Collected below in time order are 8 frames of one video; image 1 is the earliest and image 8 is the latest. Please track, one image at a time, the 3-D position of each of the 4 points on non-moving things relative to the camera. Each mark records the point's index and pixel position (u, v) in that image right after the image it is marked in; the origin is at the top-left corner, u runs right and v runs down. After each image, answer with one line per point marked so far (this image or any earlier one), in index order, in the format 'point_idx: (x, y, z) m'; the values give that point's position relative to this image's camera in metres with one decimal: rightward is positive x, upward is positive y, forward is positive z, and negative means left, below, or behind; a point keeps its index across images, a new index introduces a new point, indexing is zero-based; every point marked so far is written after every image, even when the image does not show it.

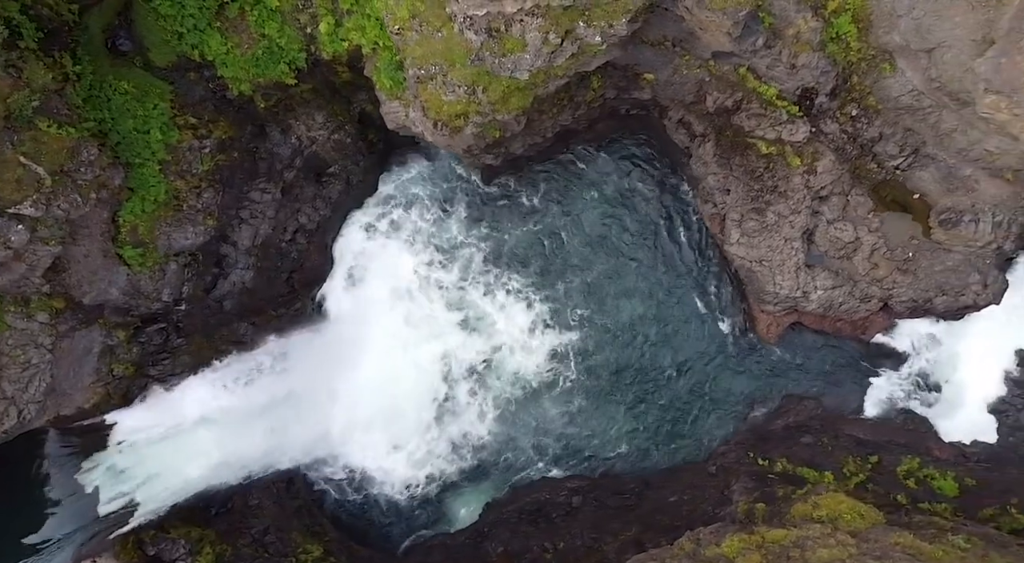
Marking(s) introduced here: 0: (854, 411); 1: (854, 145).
0: (+7.0, -2.6, +13.2) m
1: (+6.2, +2.5, +11.7) m
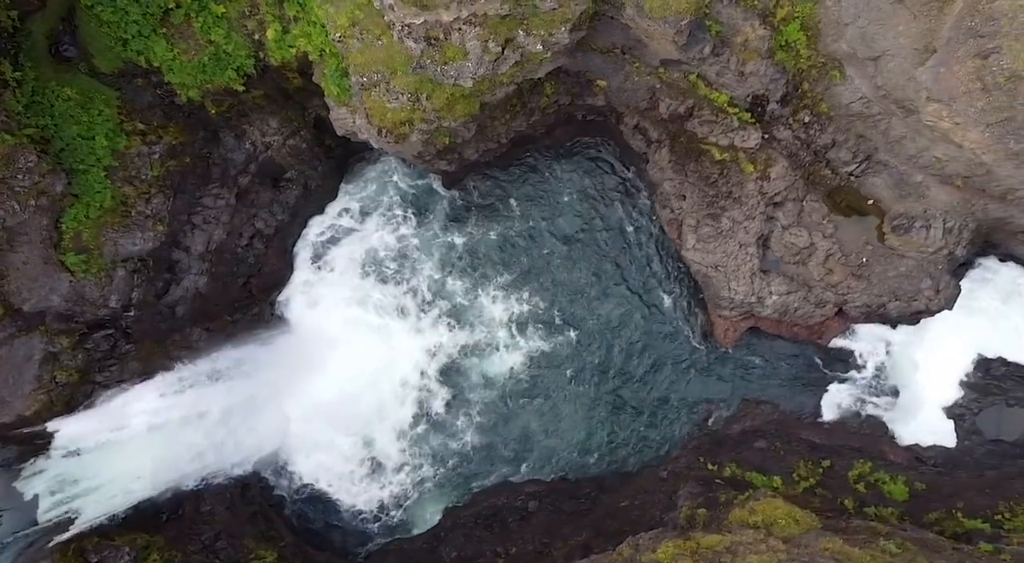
0: (+6.1, -2.7, +13.3) m
1: (+5.4, +2.4, +11.8) m
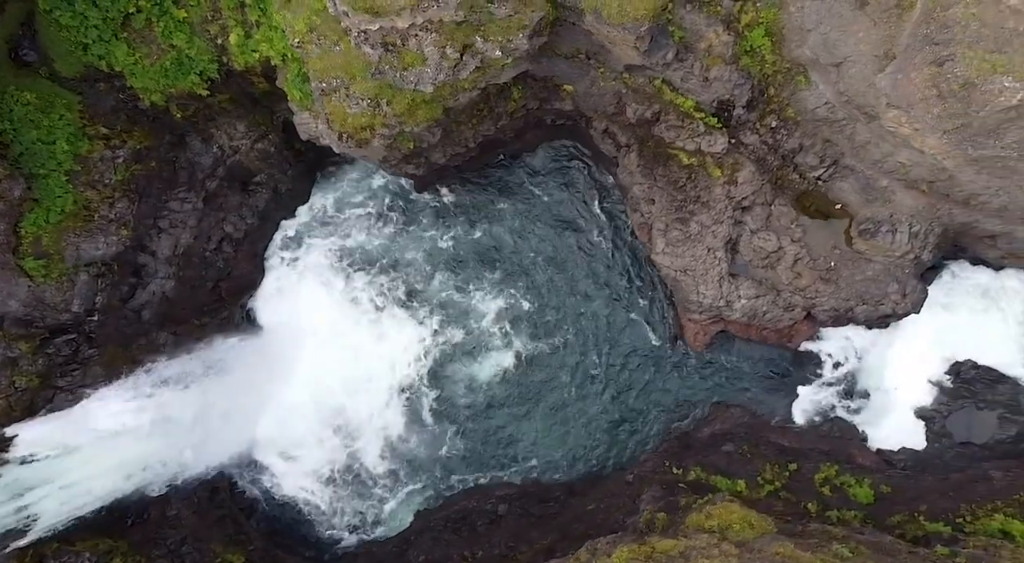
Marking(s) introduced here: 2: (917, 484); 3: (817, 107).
0: (+5.6, -2.8, +13.4) m
1: (+4.8, +2.3, +11.9) m
2: (+7.3, -3.7, +11.9) m
3: (+5.2, +3.0, +11.1) m
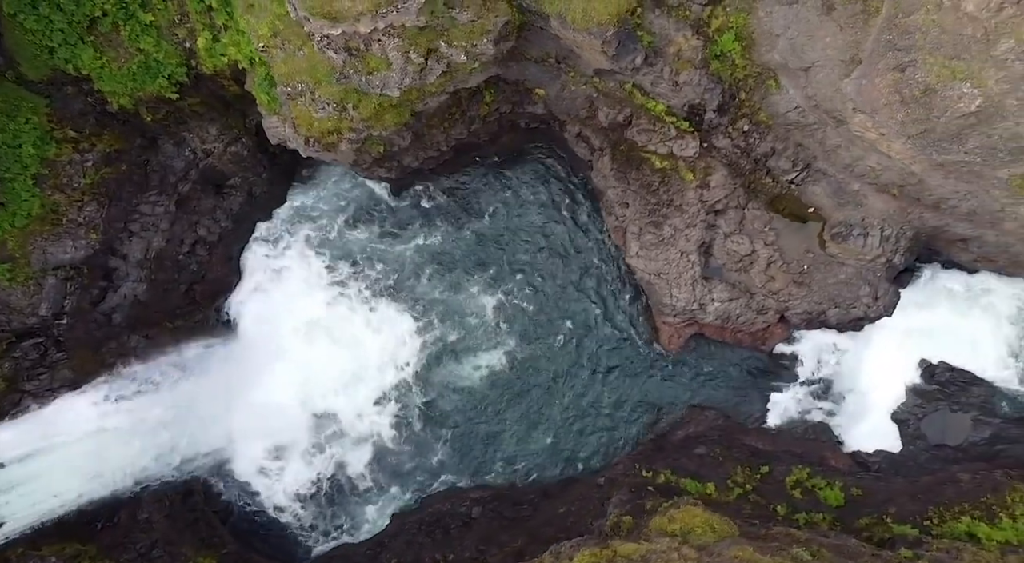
0: (+5.0, -2.9, +13.4) m
1: (+4.3, +2.2, +11.9) m
2: (+6.8, -3.7, +11.9) m
3: (+4.7, +2.9, +11.1) m
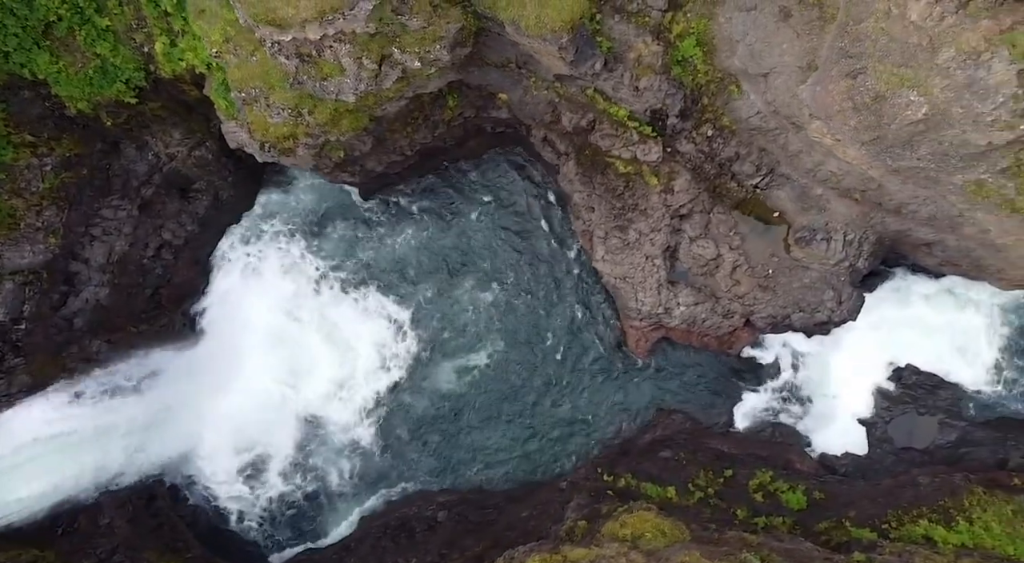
0: (+4.4, -3.0, +13.5) m
1: (+3.7, +2.2, +12.0) m
2: (+6.2, -3.8, +12.0) m
3: (+4.1, +2.8, +11.2) m
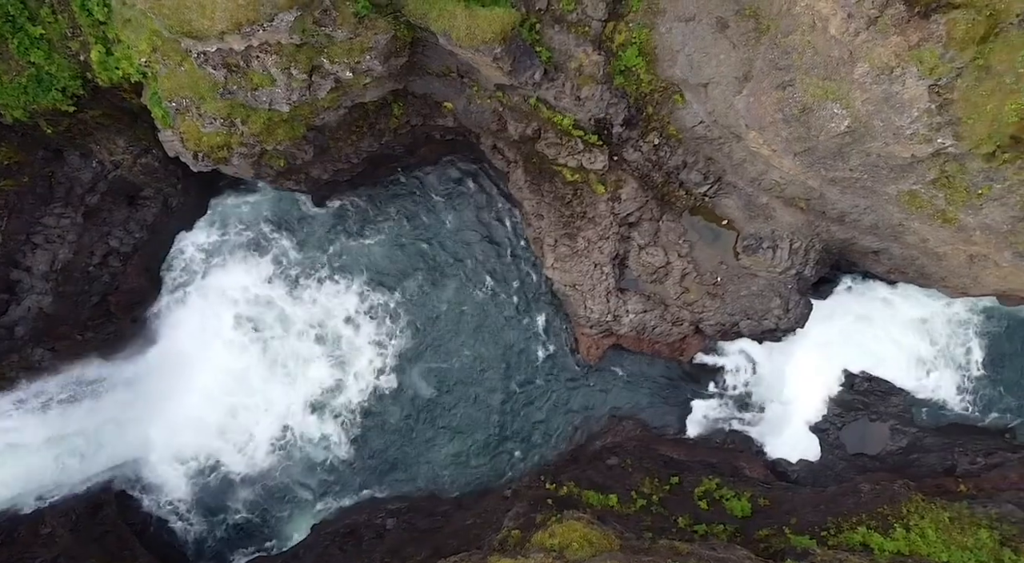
0: (+3.4, -3.1, +13.5) m
1: (+2.7, +2.0, +12.0) m
2: (+5.2, -4.0, +12.0) m
3: (+3.1, +2.7, +11.2) m
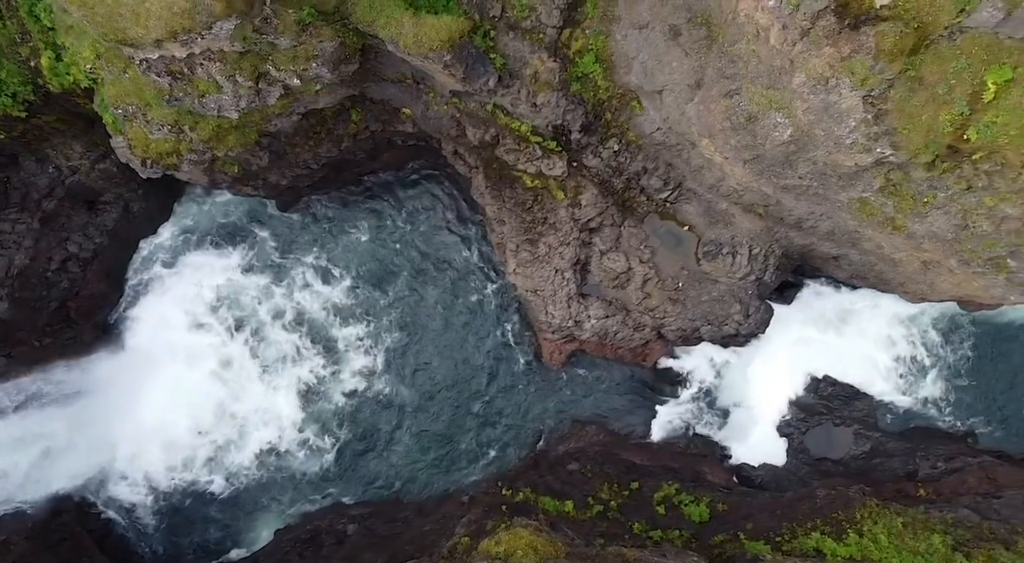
0: (+2.6, -3.2, +13.6) m
1: (+1.9, +1.9, +12.1) m
2: (+4.5, -4.1, +12.1) m
3: (+2.4, +2.6, +11.3) m
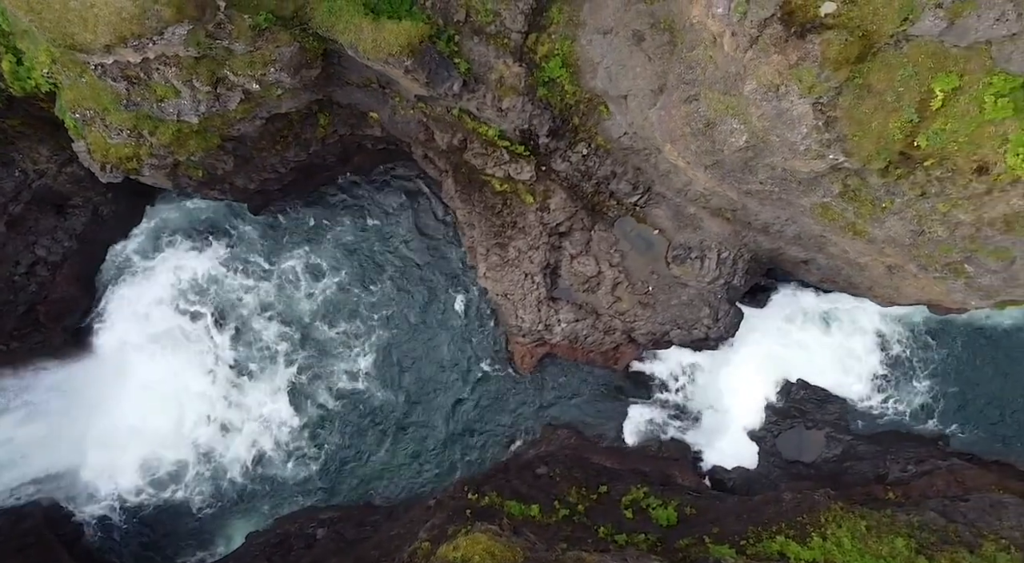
0: (+2.0, -3.3, +13.6) m
1: (+1.4, +1.8, +12.1) m
2: (+3.9, -4.1, +12.1) m
3: (+1.8, +2.5, +11.3) m
